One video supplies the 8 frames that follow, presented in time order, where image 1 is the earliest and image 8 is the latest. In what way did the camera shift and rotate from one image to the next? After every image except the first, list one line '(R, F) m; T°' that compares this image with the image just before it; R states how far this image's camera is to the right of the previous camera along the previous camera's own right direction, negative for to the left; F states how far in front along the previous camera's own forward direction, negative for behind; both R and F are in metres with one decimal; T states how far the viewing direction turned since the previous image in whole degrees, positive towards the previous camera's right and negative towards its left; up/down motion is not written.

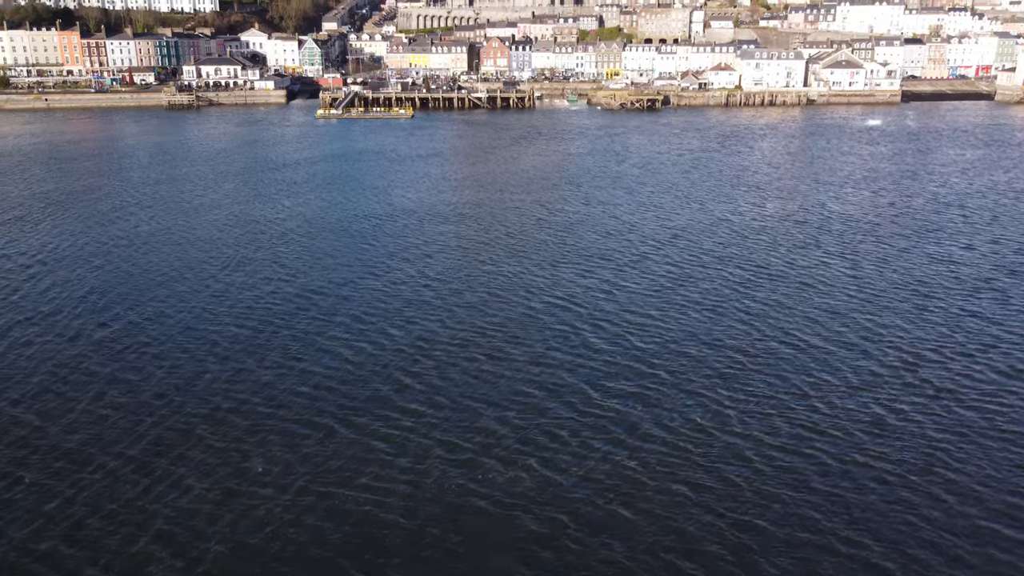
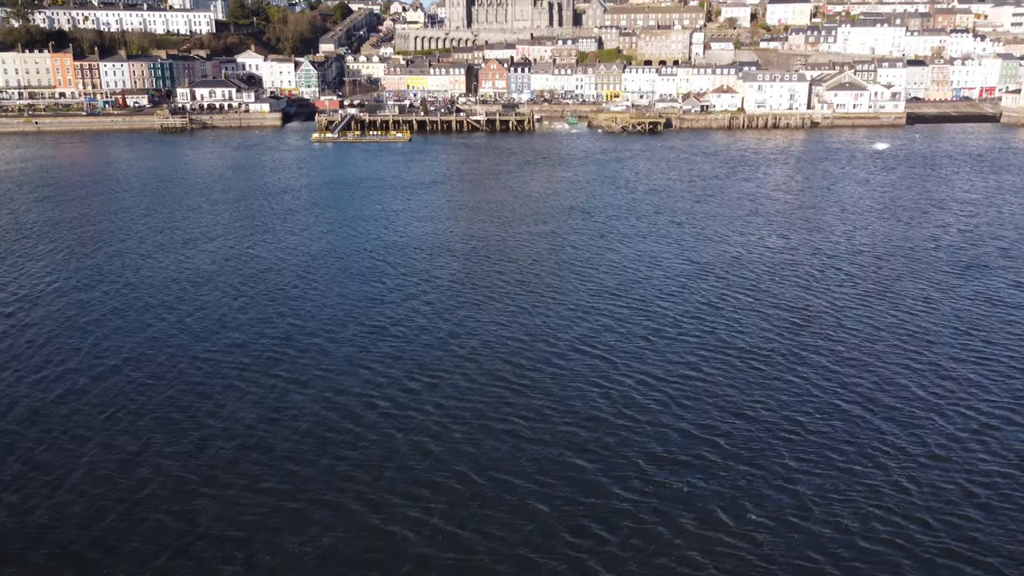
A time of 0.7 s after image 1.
(-0.2, +1.0) m; 0°
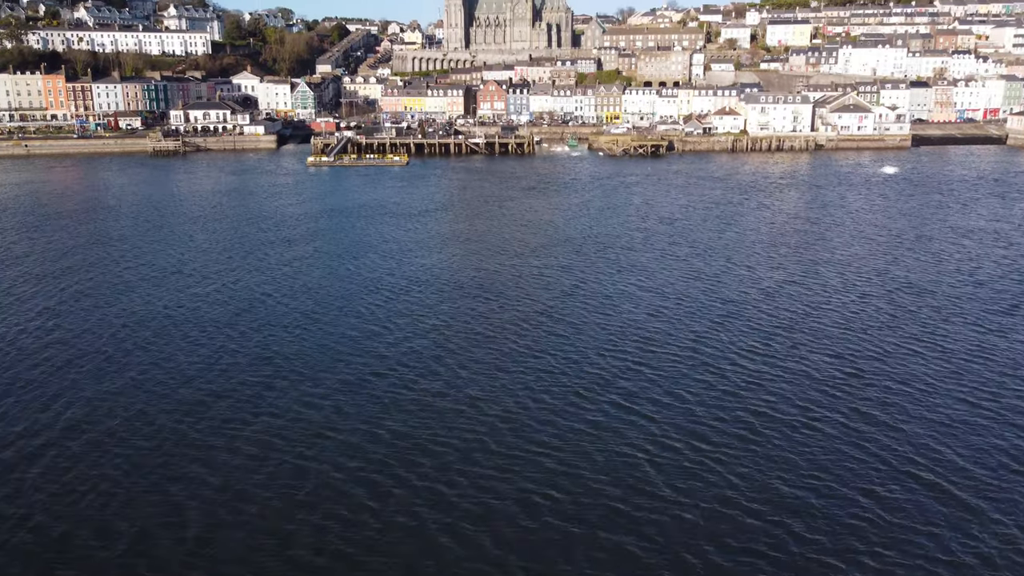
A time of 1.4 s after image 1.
(-0.3, +1.0) m; 0°
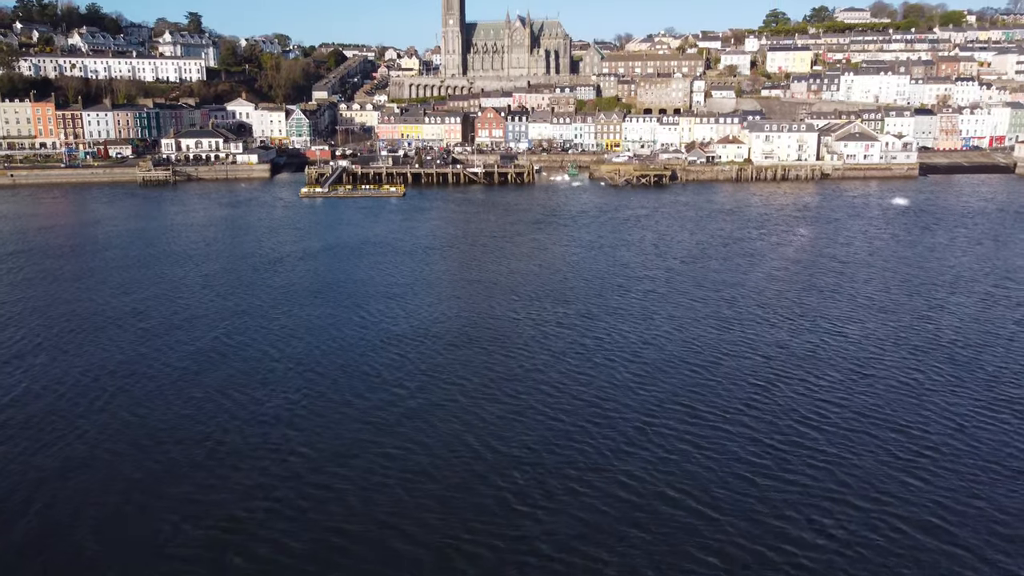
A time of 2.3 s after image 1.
(-0.2, +1.3) m; 0°
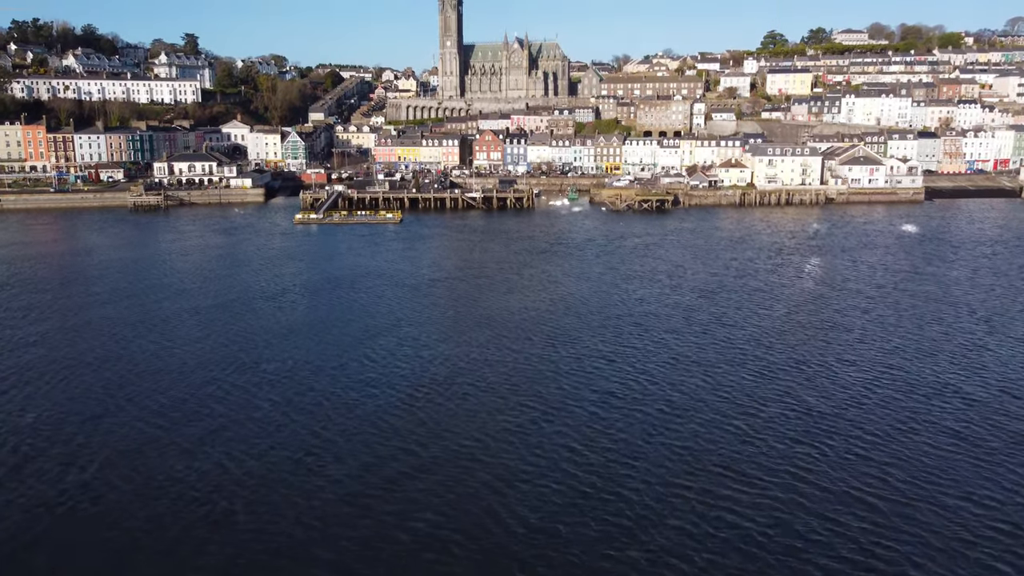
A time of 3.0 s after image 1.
(-0.1, +1.0) m; 0°
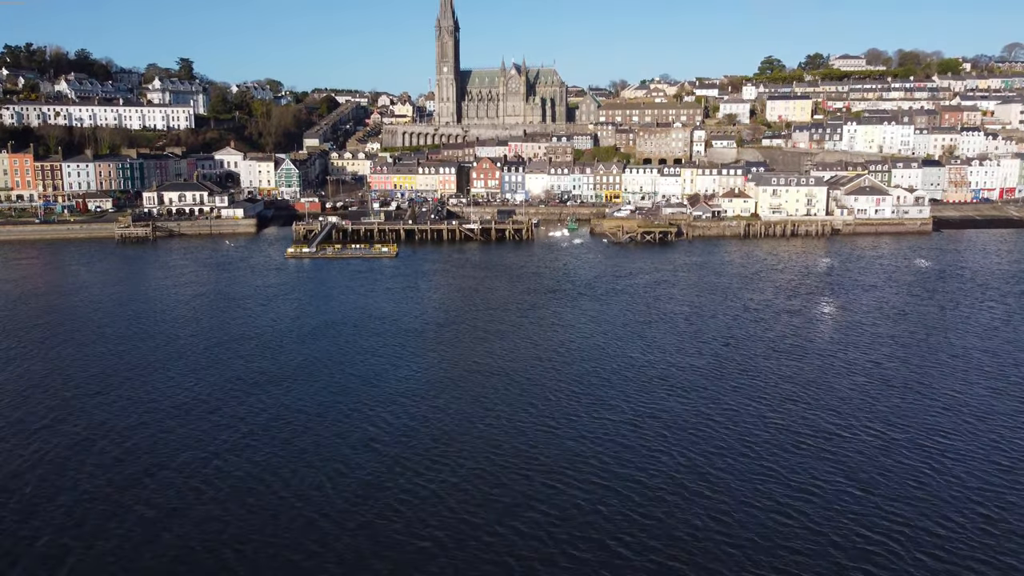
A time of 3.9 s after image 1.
(-0.2, +1.3) m; 0°
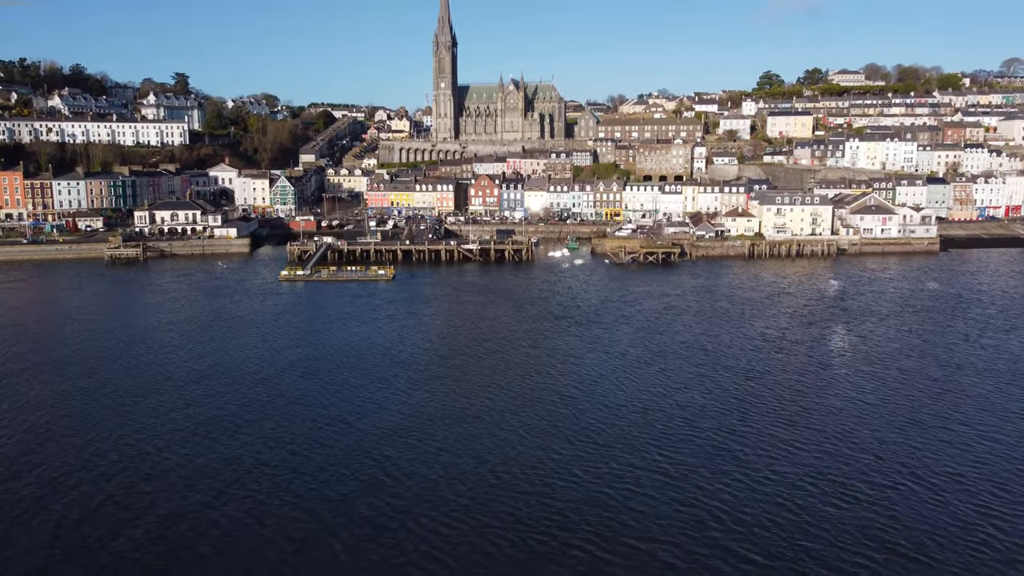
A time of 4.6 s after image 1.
(-0.1, +1.0) m; 0°
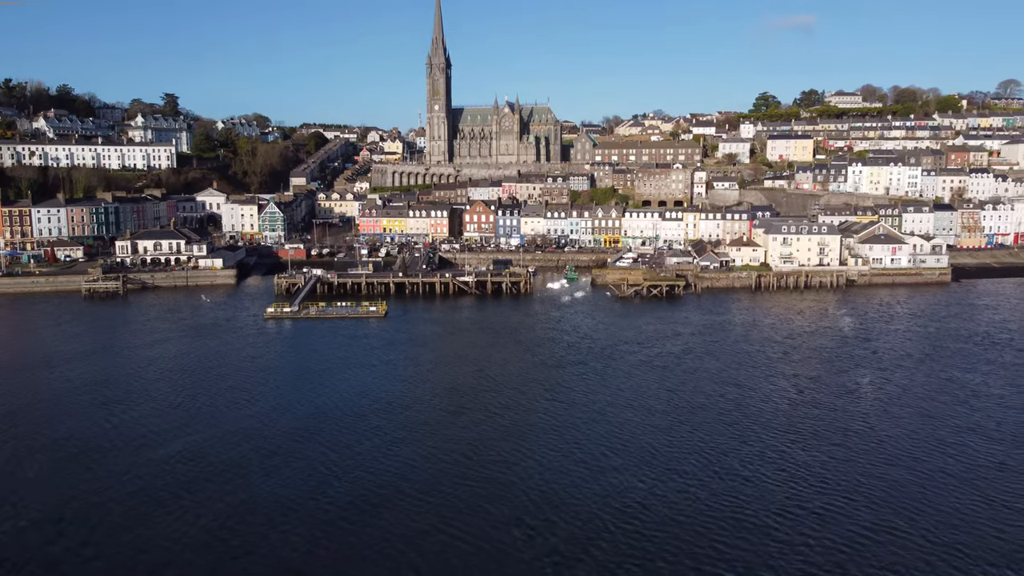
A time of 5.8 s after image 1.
(-0.2, +1.8) m; 0°
